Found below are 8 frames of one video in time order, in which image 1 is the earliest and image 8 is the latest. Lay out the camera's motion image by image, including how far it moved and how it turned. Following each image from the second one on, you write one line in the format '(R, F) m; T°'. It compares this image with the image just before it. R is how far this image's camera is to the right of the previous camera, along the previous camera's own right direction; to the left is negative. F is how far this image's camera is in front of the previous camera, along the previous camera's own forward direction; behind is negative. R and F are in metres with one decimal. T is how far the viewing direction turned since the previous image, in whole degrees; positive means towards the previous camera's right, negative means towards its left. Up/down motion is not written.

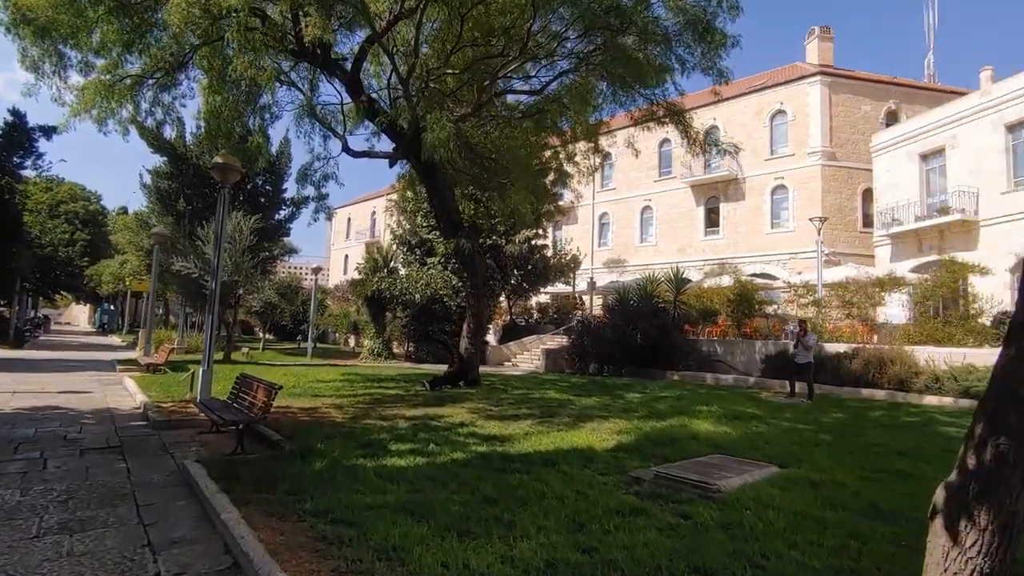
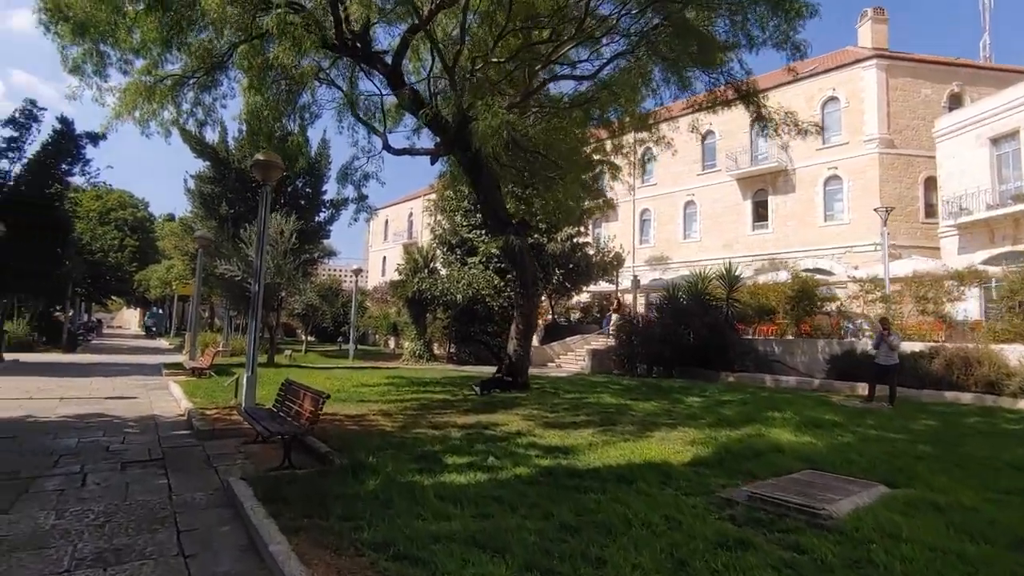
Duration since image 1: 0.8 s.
(-0.3, +0.6) m; -3°
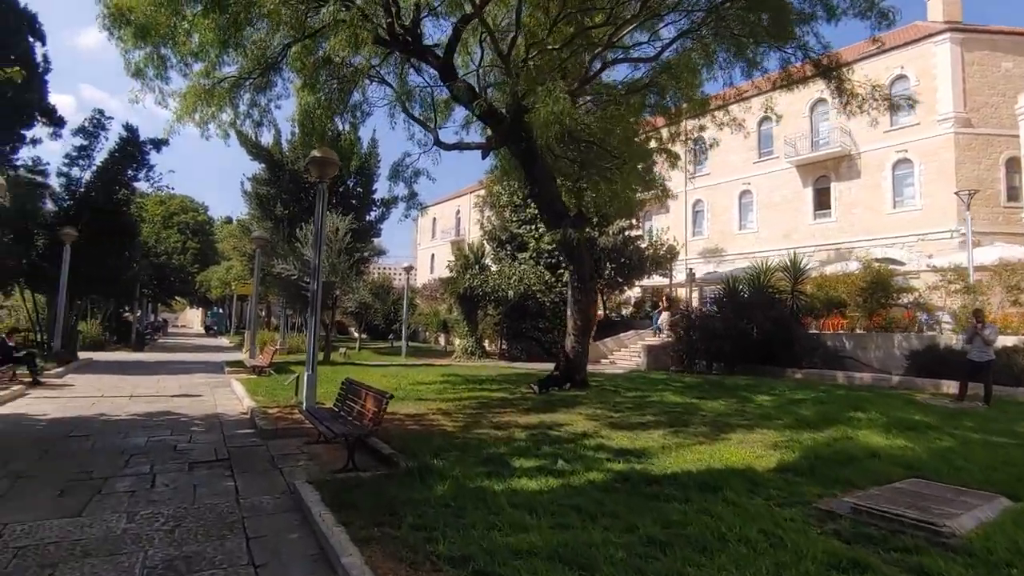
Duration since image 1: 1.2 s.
(-0.2, +0.3) m; -4°
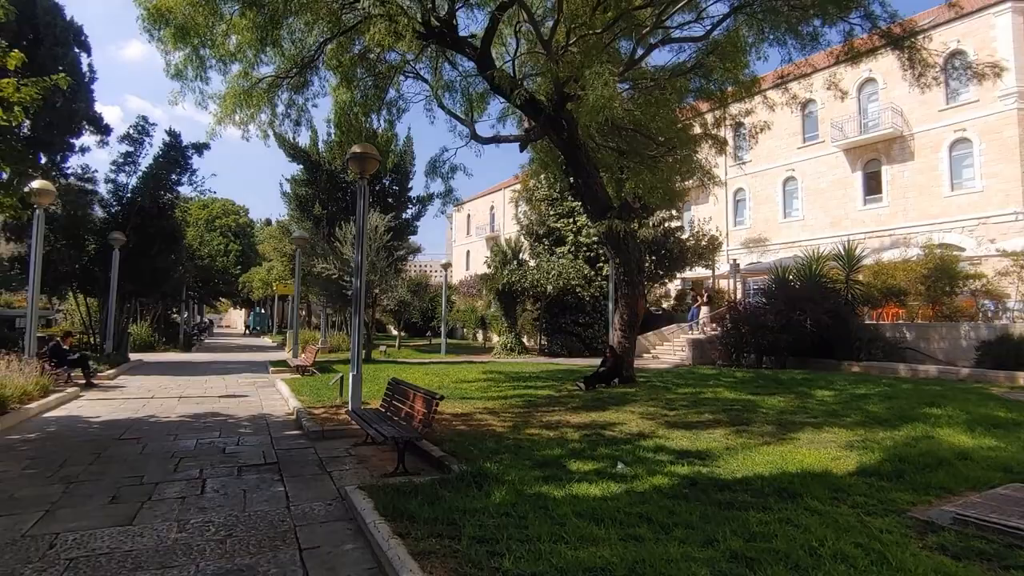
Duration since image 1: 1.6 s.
(-0.2, +0.3) m; -3°
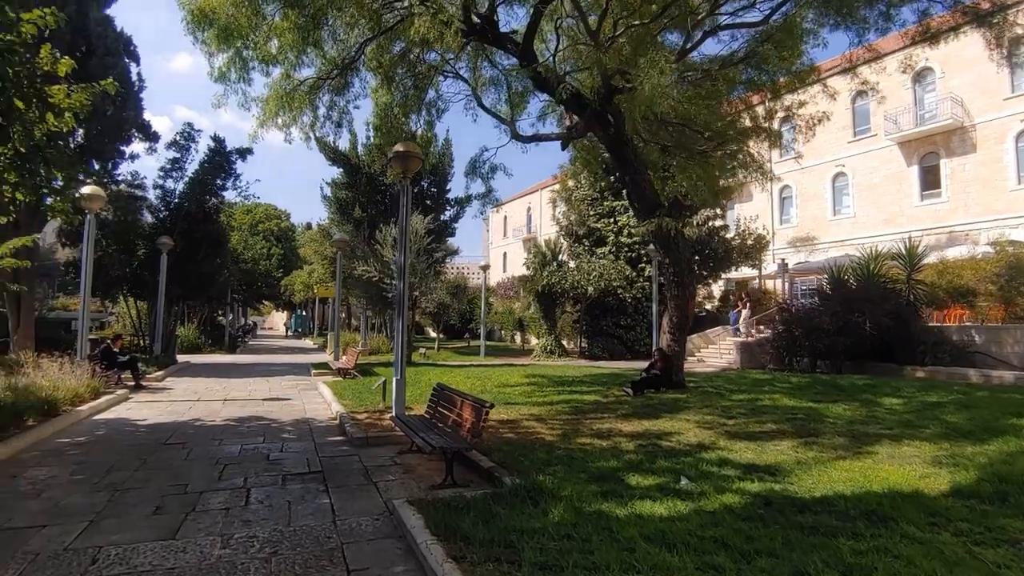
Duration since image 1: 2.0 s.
(-0.2, +0.3) m; -3°
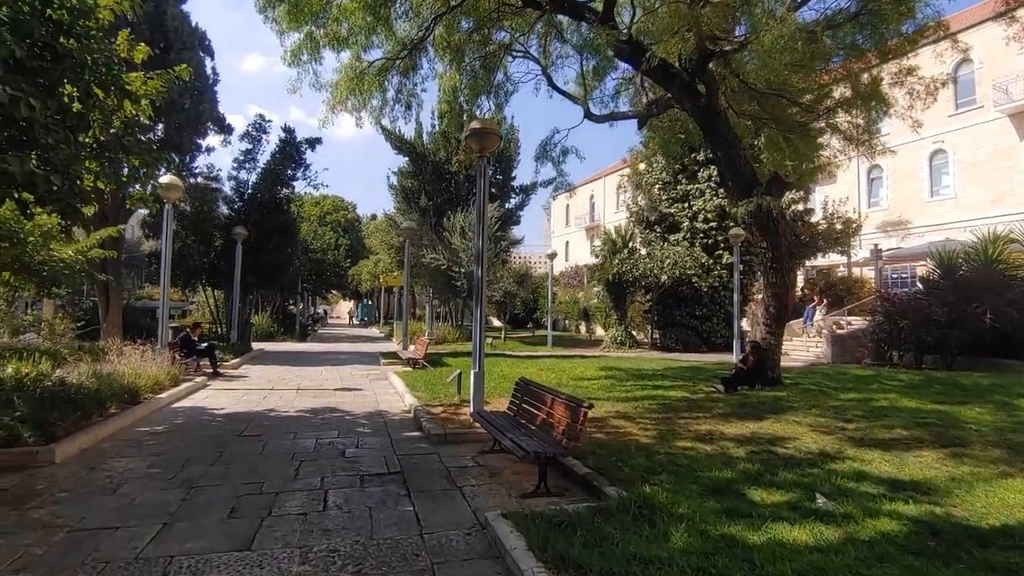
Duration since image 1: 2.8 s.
(-0.3, +0.6) m; -6°
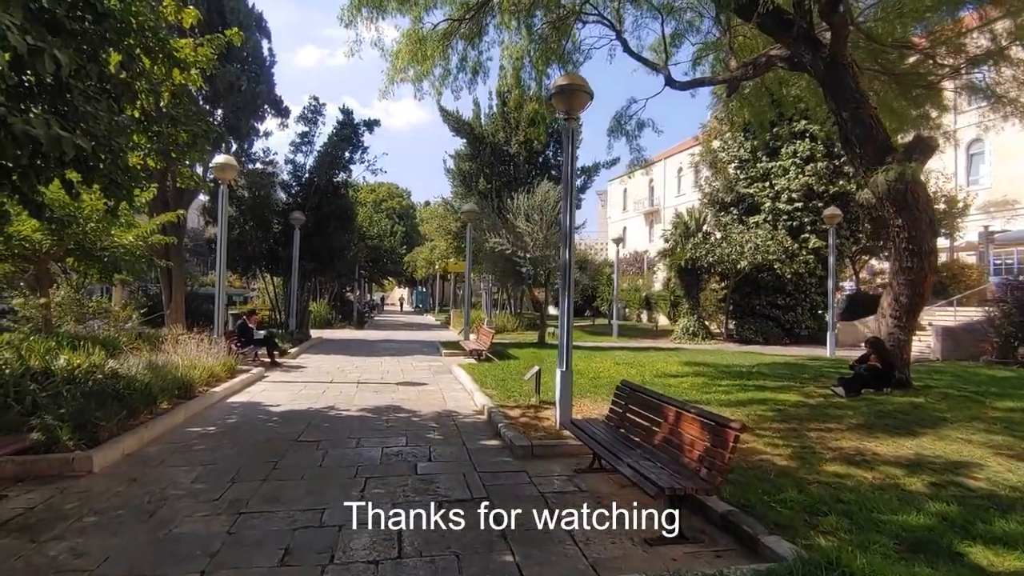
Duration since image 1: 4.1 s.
(-0.5, +1.1) m; -5°
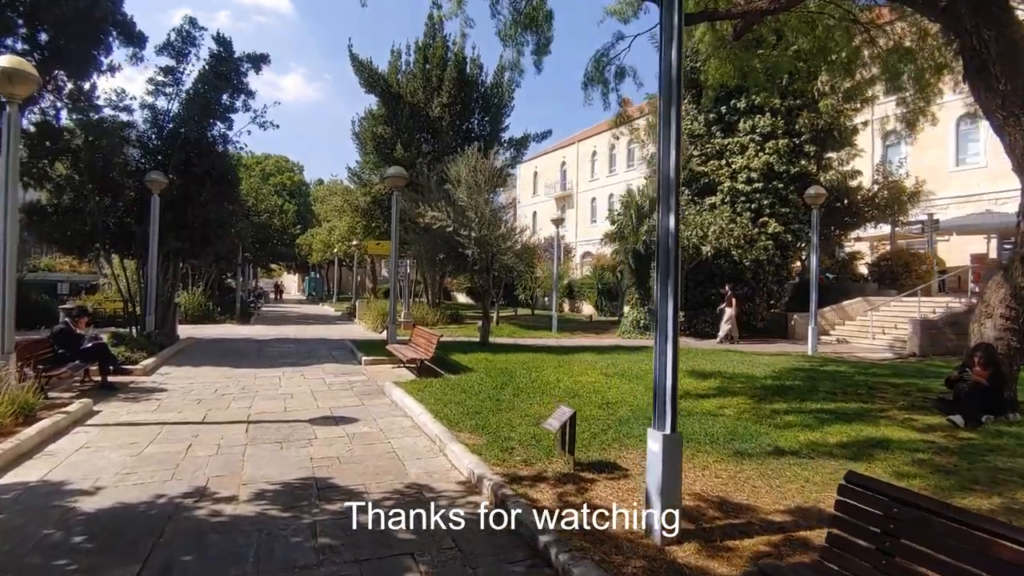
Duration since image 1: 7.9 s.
(-0.9, +3.2) m; +10°
